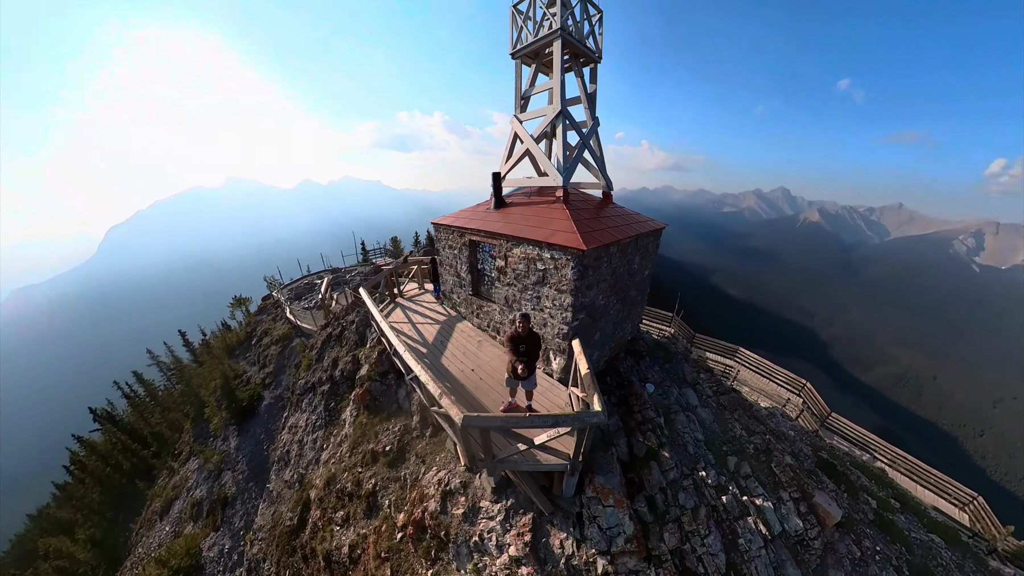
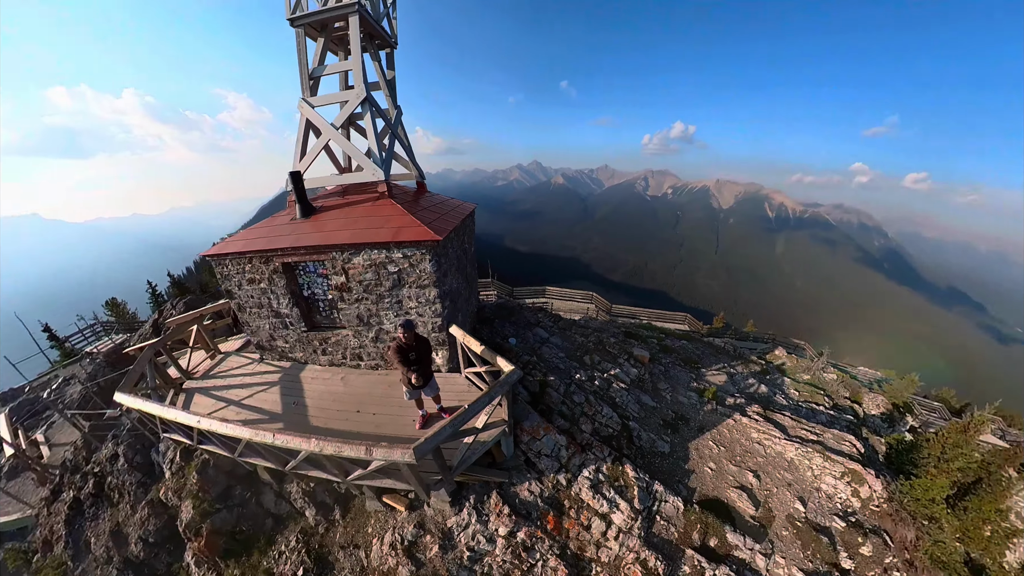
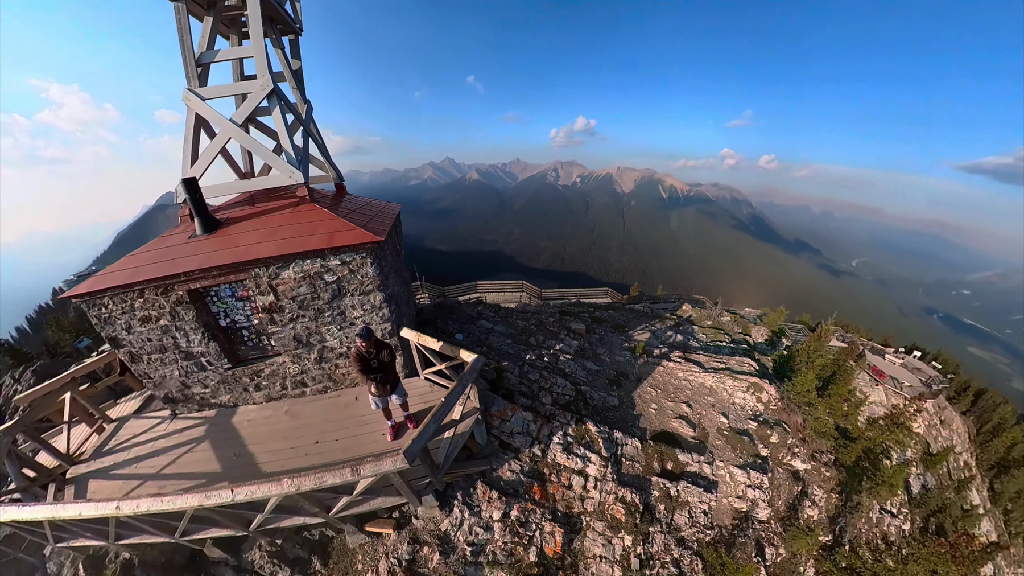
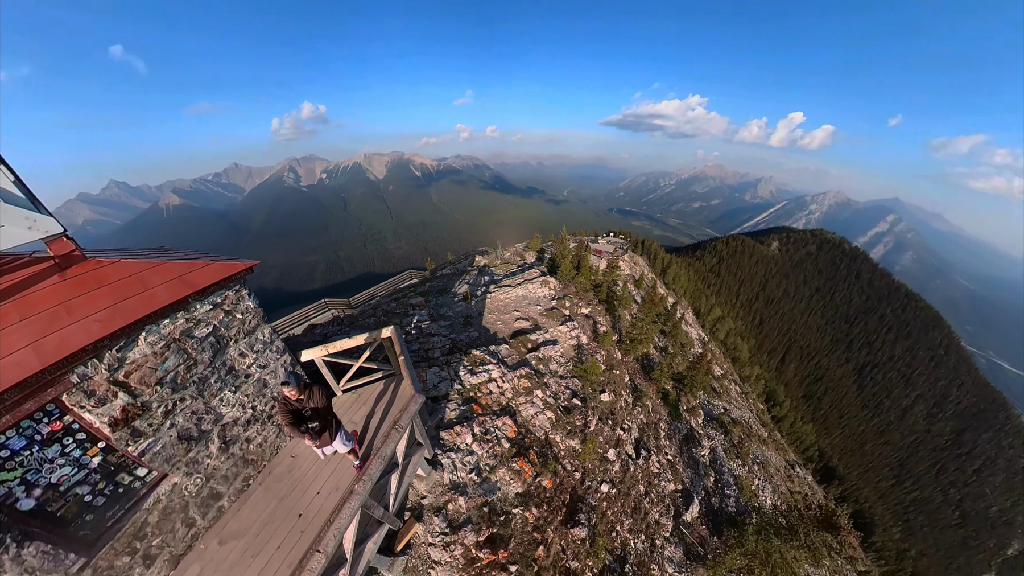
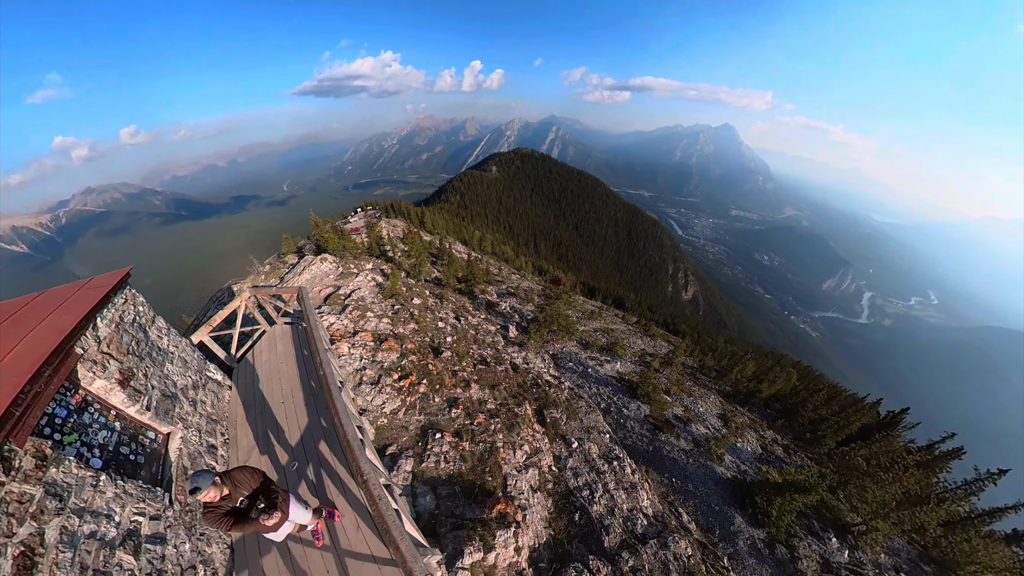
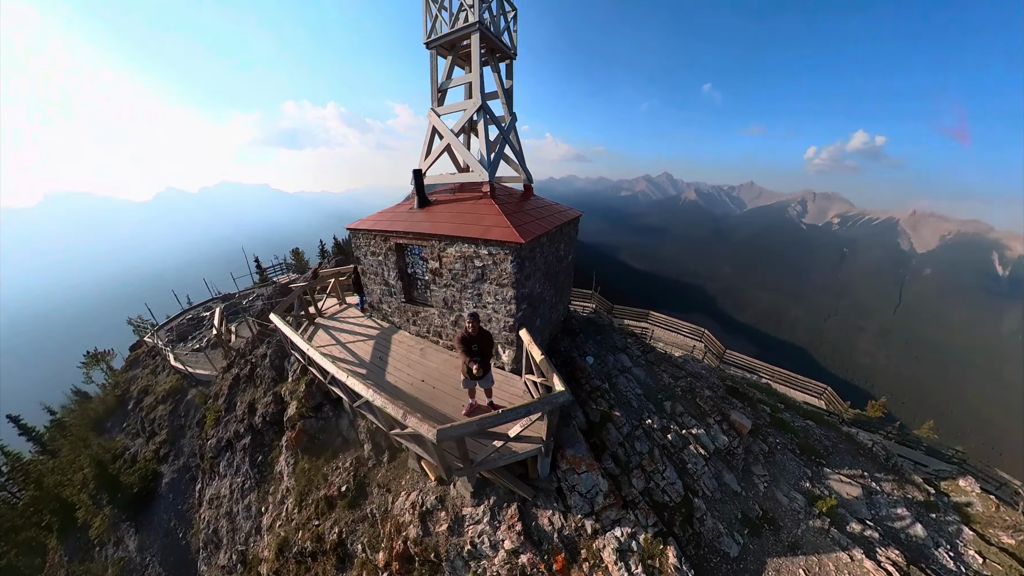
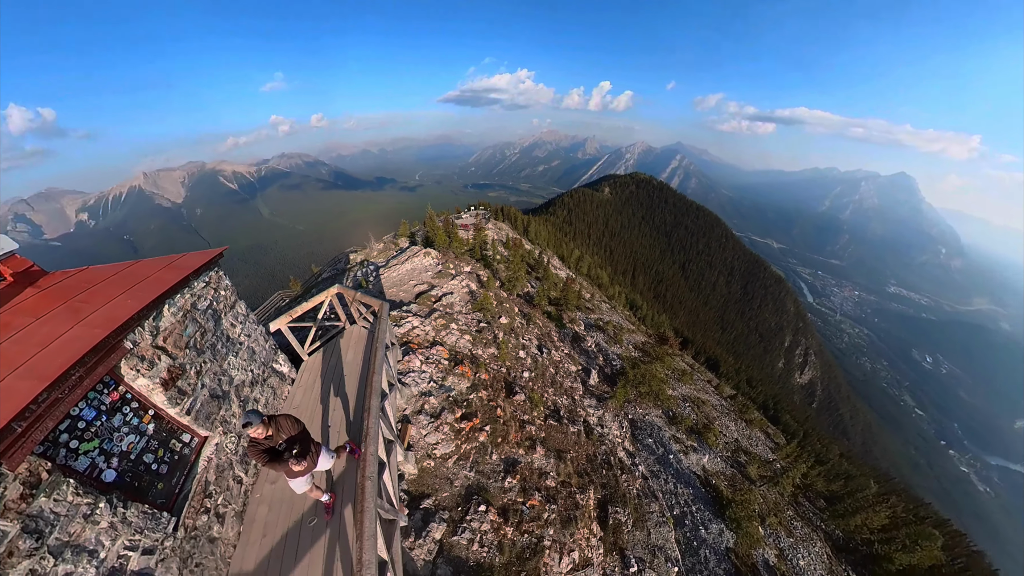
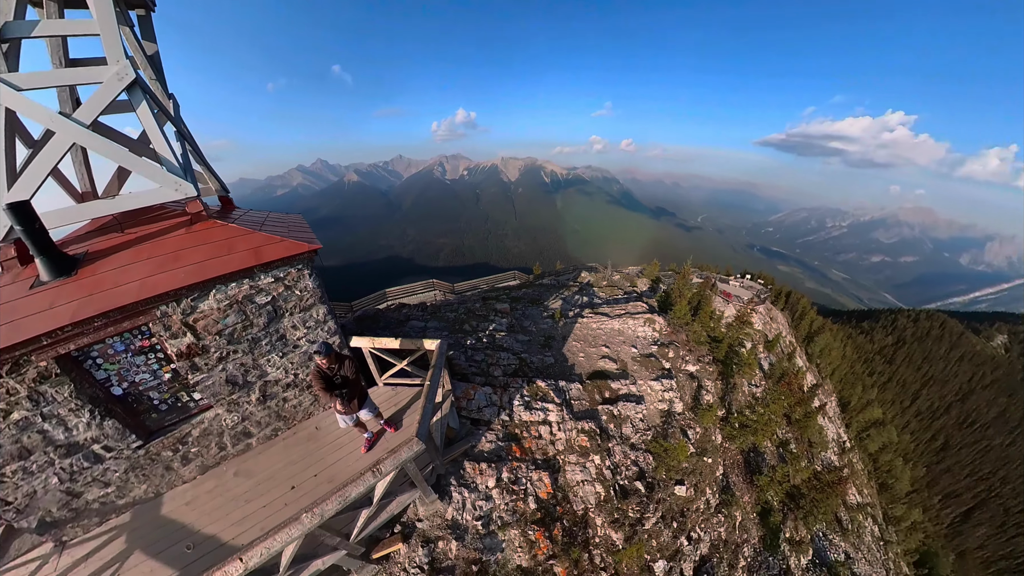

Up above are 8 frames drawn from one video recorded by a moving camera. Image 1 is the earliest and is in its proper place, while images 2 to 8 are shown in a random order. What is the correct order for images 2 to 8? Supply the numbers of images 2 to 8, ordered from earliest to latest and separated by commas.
6, 2, 3, 8, 4, 7, 5
